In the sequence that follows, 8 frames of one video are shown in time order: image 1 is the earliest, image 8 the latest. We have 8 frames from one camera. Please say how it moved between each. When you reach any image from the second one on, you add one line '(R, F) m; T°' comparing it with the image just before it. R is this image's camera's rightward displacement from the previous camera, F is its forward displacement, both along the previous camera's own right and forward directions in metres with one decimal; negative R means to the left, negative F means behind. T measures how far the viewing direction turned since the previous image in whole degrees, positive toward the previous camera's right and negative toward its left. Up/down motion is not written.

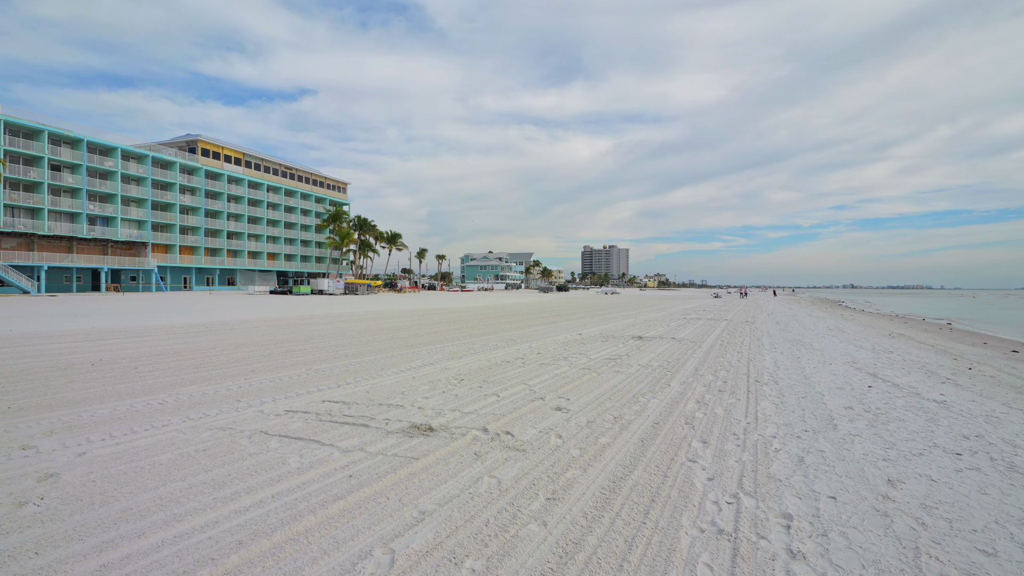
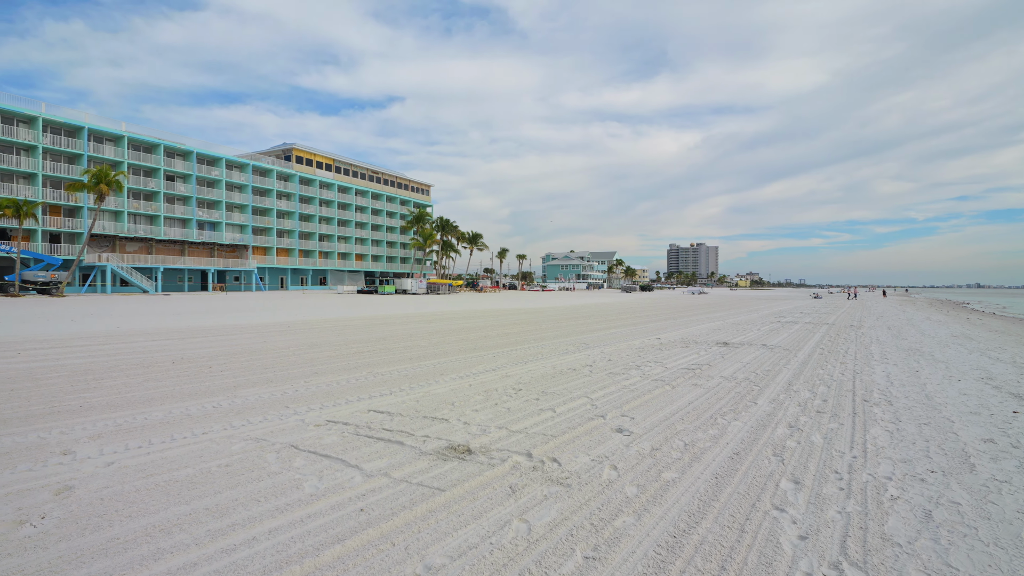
(+0.2, +0.6) m; -8°
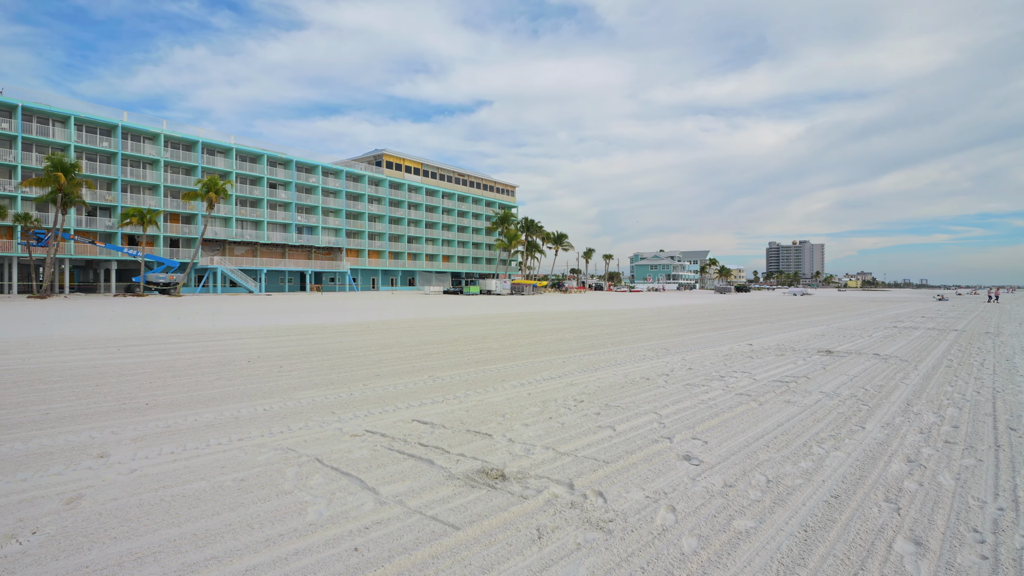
(+0.3, +0.6) m; -9°
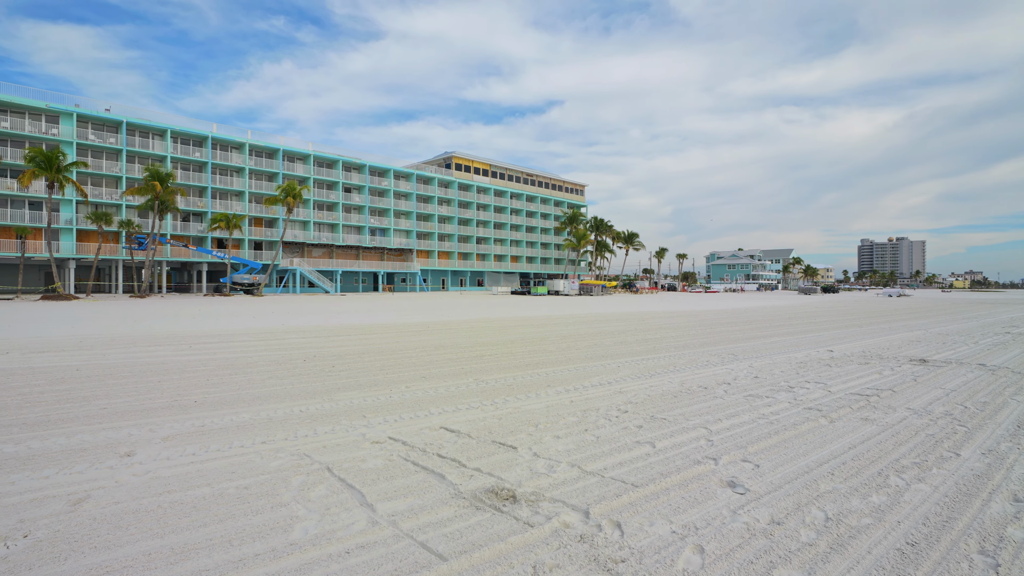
(+0.3, +0.4) m; -7°
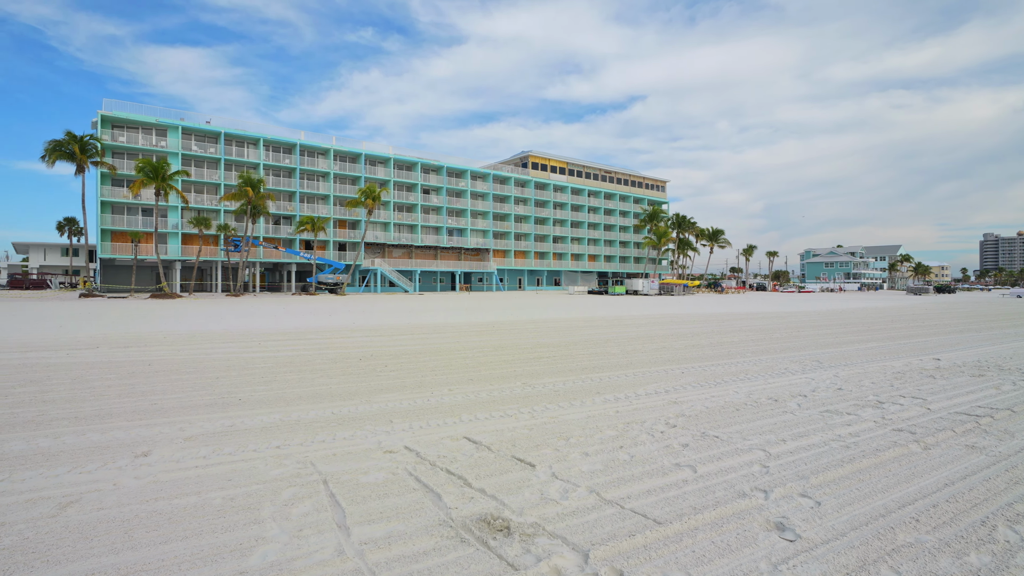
(+0.4, +0.5) m; -8°
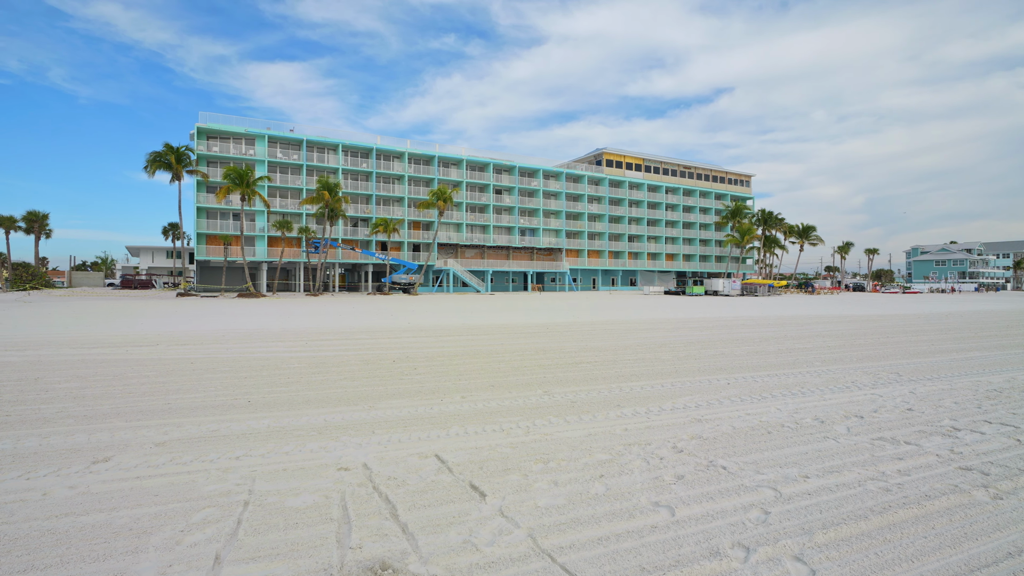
(+0.7, +0.6) m; -8°
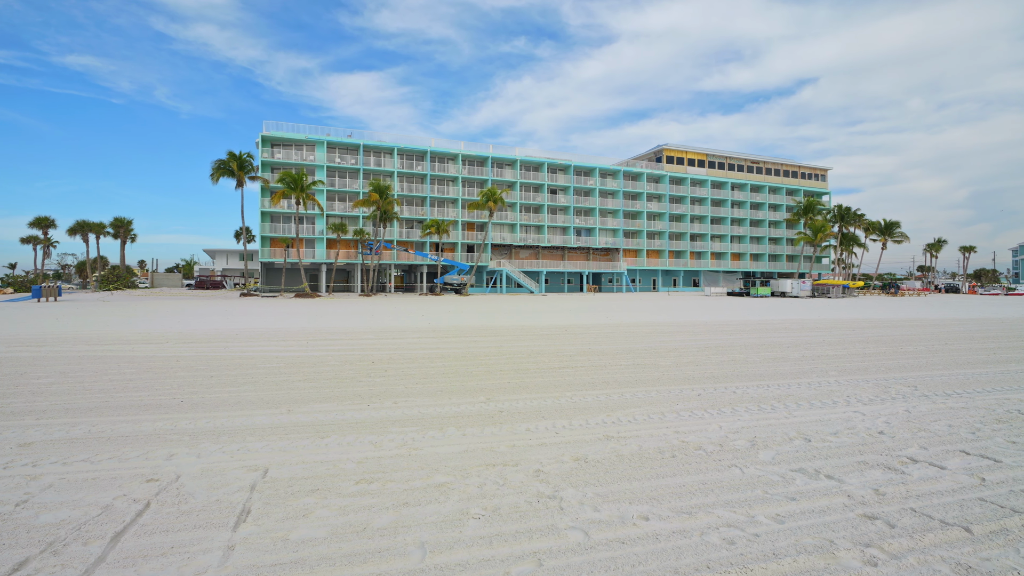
(+1.5, +0.6) m; -7°
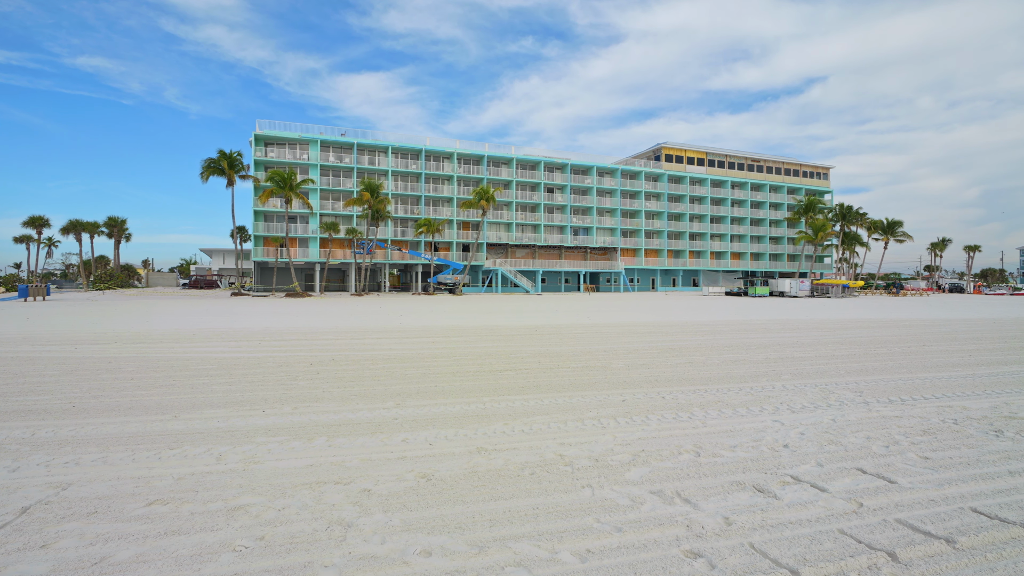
(+1.0, +0.4) m; -1°
